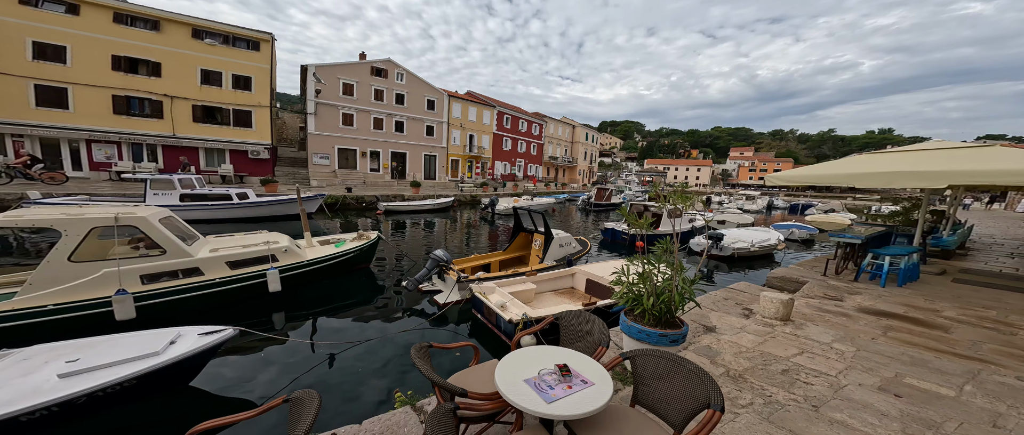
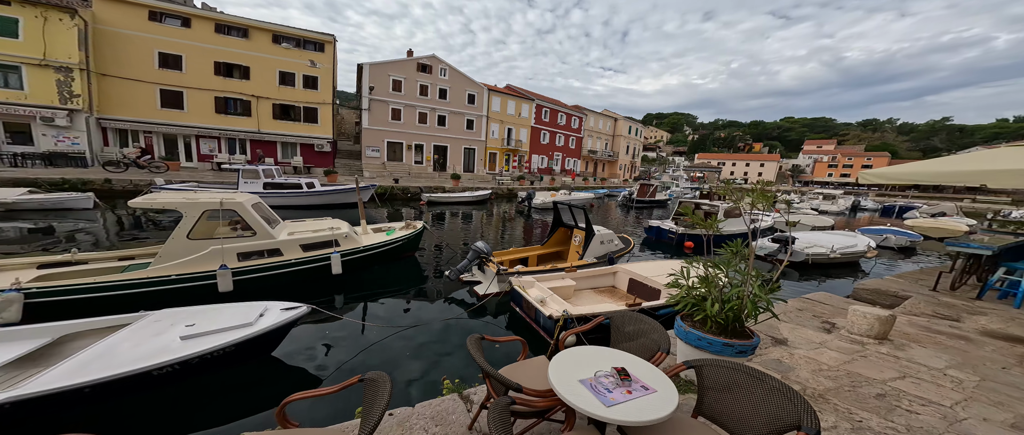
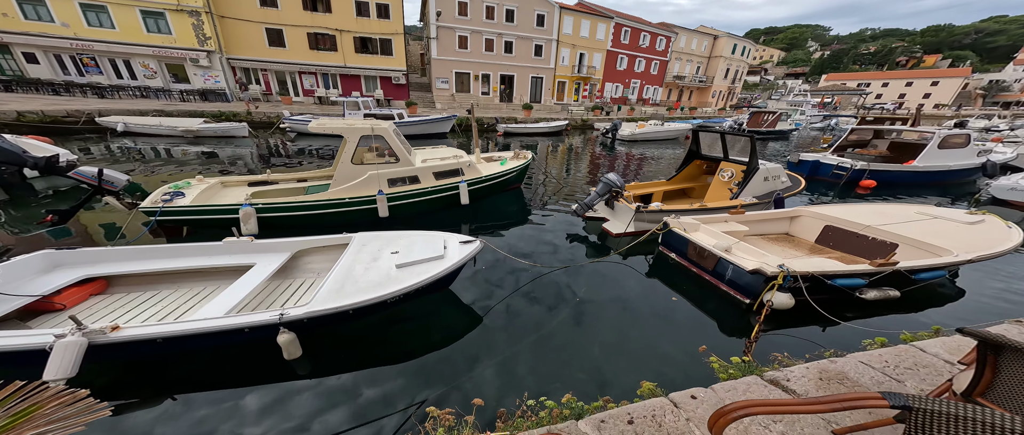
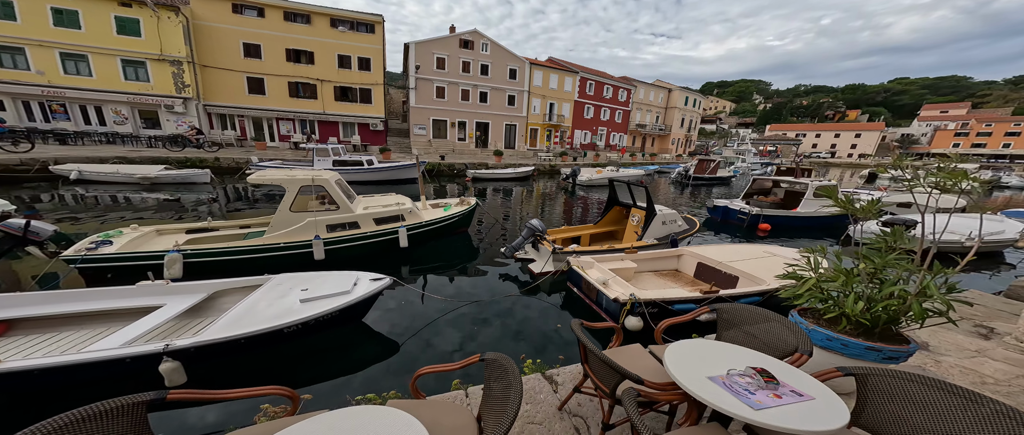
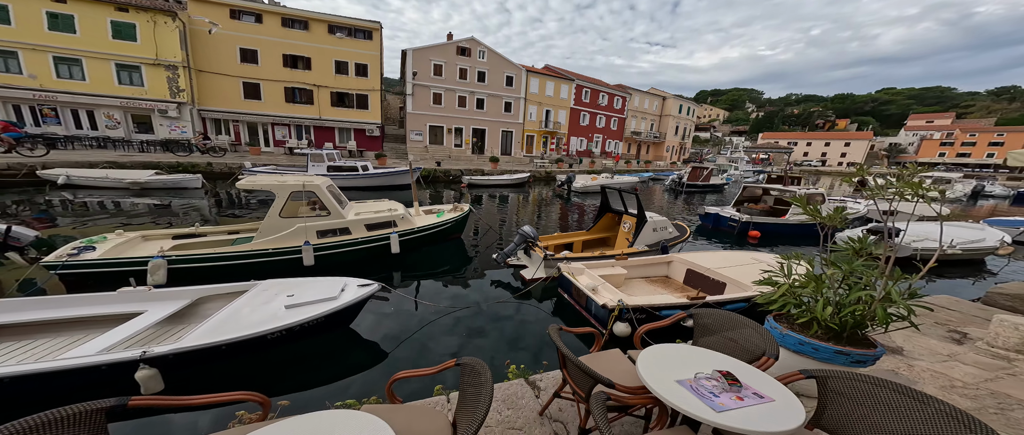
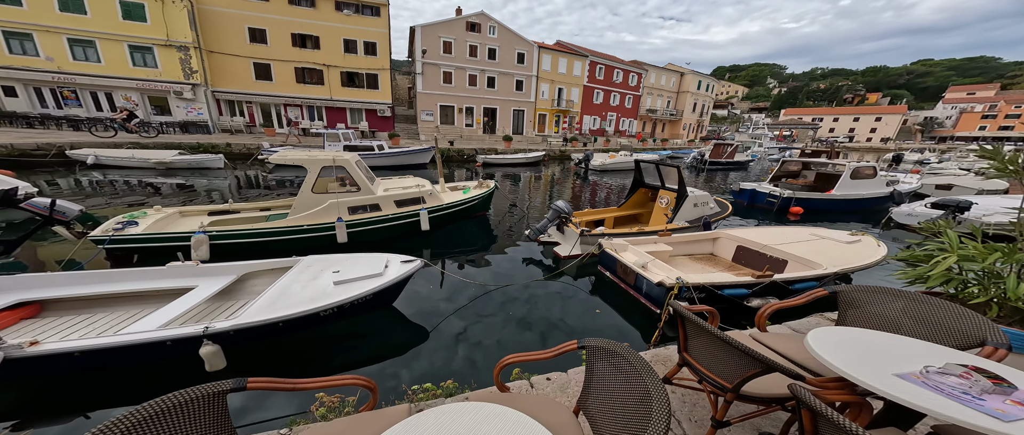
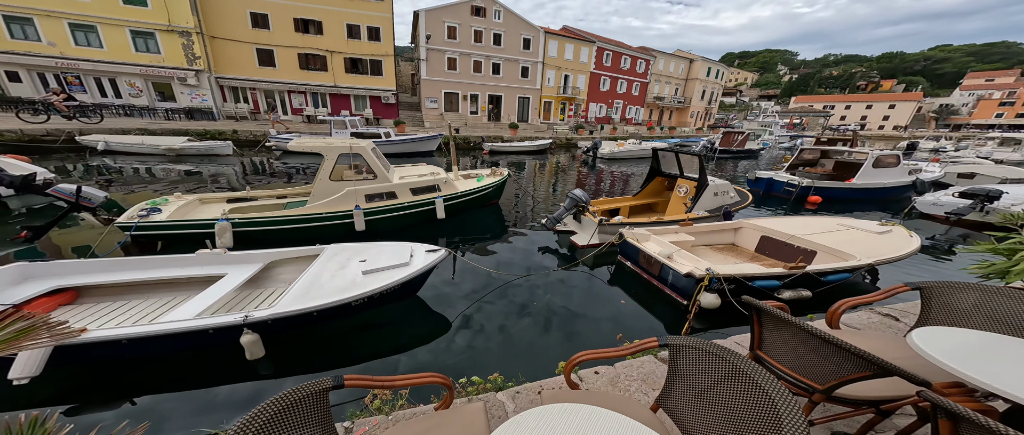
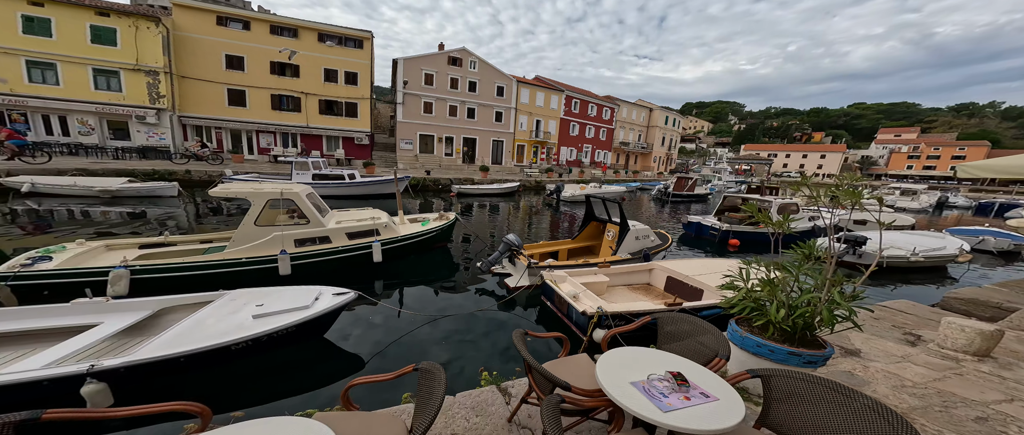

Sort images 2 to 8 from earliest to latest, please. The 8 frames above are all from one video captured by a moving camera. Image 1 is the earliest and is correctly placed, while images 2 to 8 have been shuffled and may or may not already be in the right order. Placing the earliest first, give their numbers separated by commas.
2, 8, 5, 4, 6, 7, 3
